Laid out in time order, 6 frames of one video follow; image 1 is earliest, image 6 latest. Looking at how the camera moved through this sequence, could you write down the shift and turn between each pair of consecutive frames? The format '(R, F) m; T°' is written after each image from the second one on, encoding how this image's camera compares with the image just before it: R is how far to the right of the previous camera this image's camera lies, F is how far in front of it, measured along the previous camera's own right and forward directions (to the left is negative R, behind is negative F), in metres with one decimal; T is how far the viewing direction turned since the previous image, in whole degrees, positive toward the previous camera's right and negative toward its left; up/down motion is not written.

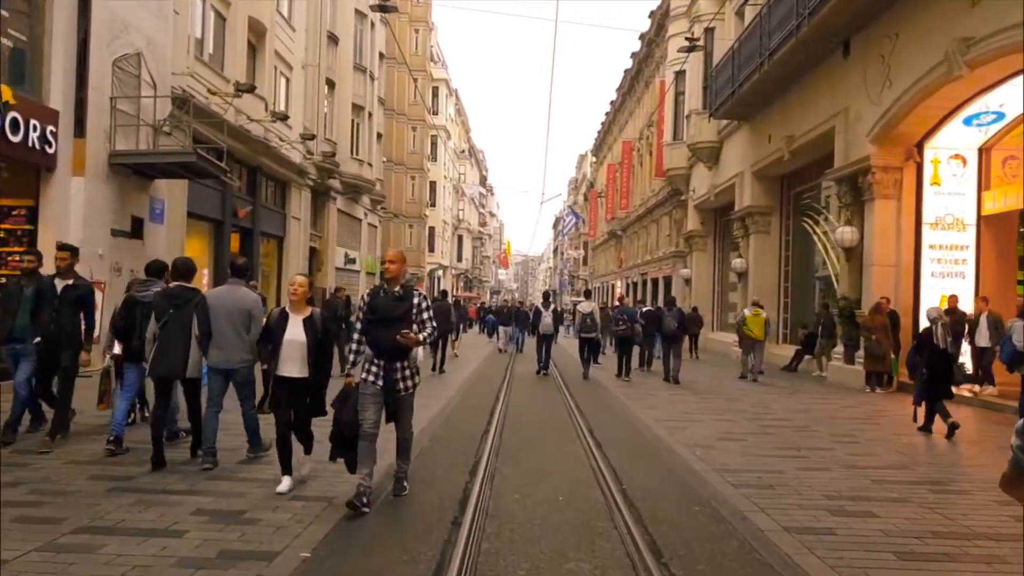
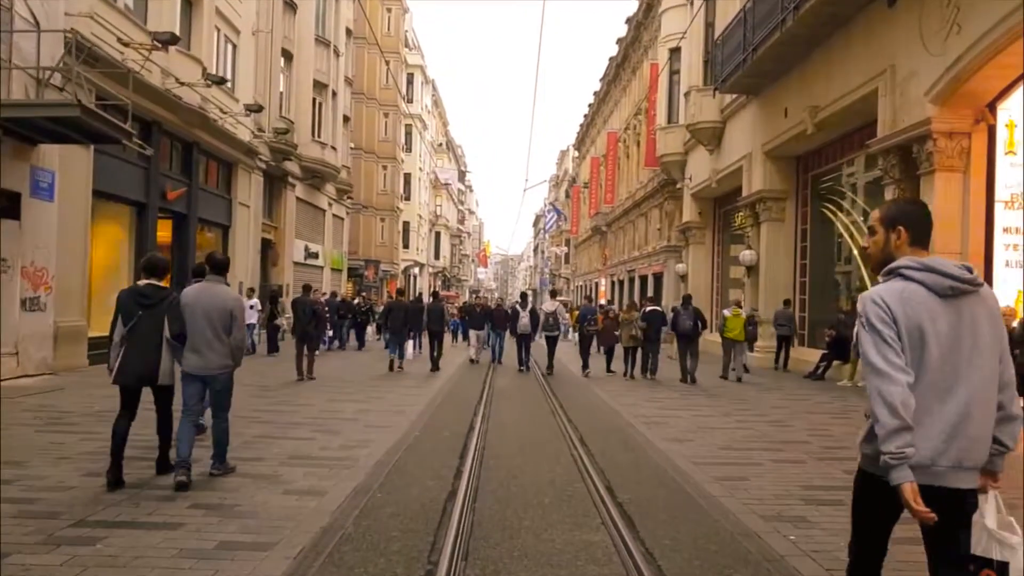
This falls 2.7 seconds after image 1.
(0.0, +3.1) m; +1°
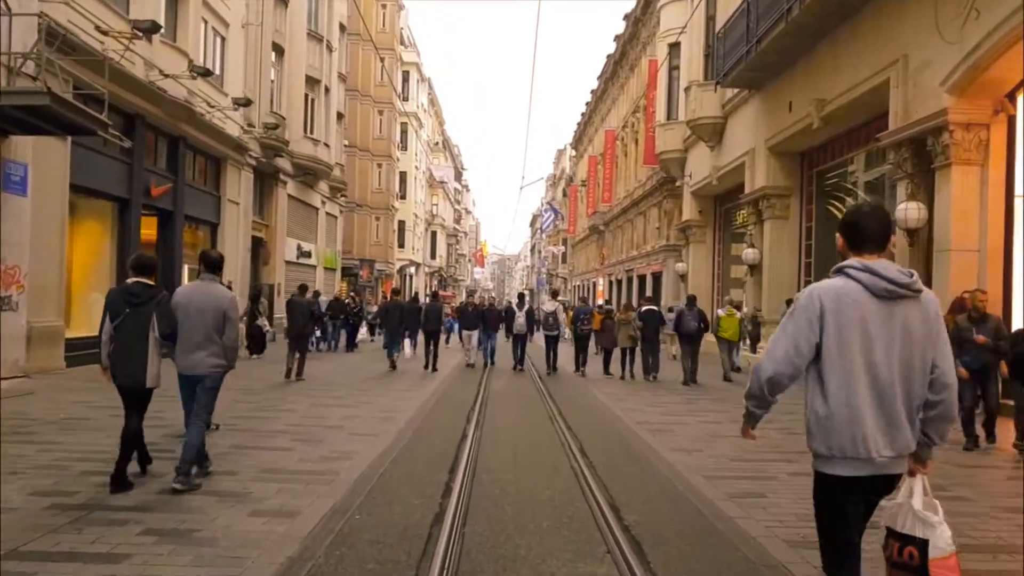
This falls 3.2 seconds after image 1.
(0.0, +0.6) m; 0°
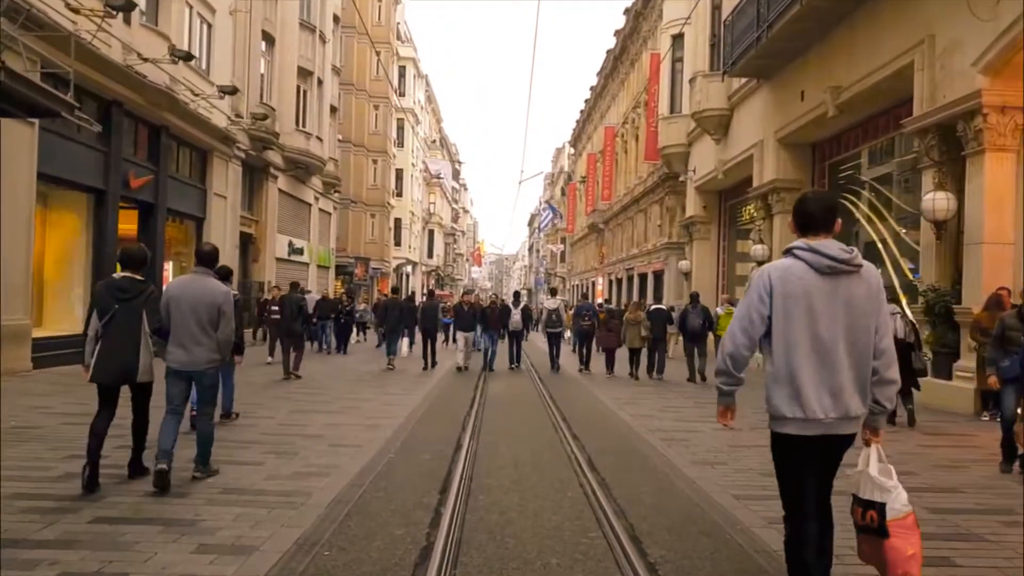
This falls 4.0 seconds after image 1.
(0.0, +0.9) m; 0°
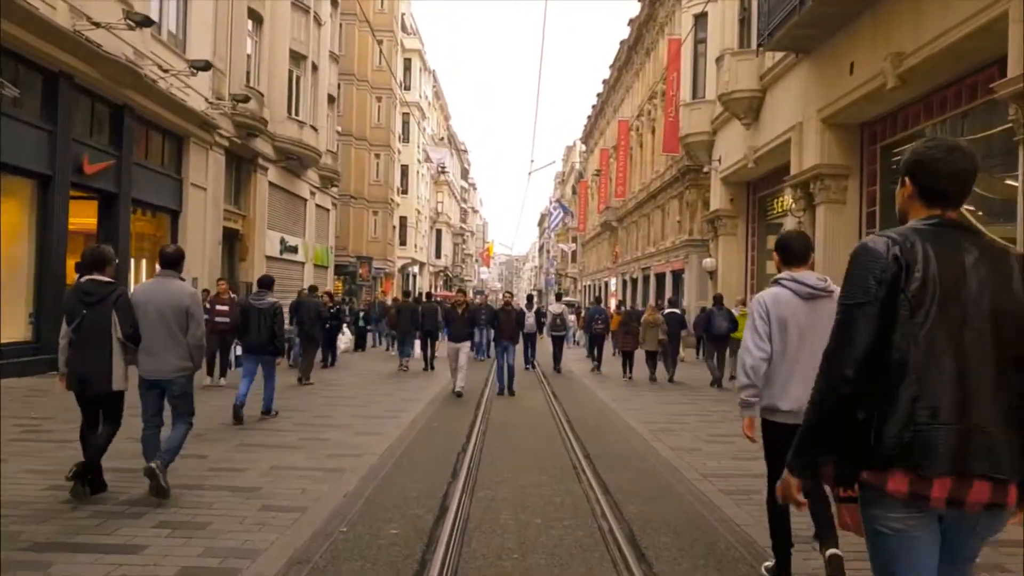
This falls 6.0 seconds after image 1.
(0.0, +2.3) m; -1°
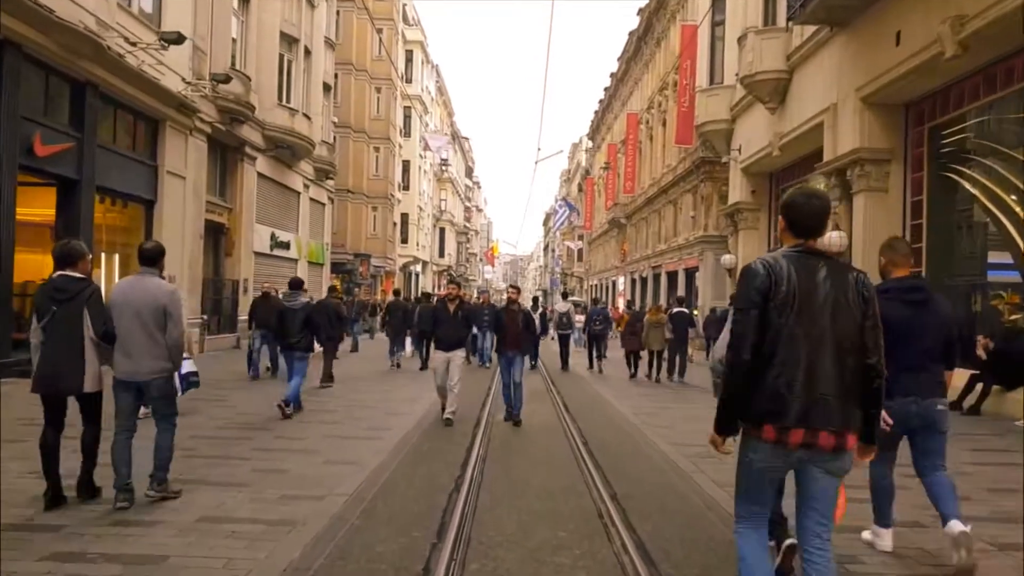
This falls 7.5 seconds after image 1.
(0.0, +1.7) m; 0°
